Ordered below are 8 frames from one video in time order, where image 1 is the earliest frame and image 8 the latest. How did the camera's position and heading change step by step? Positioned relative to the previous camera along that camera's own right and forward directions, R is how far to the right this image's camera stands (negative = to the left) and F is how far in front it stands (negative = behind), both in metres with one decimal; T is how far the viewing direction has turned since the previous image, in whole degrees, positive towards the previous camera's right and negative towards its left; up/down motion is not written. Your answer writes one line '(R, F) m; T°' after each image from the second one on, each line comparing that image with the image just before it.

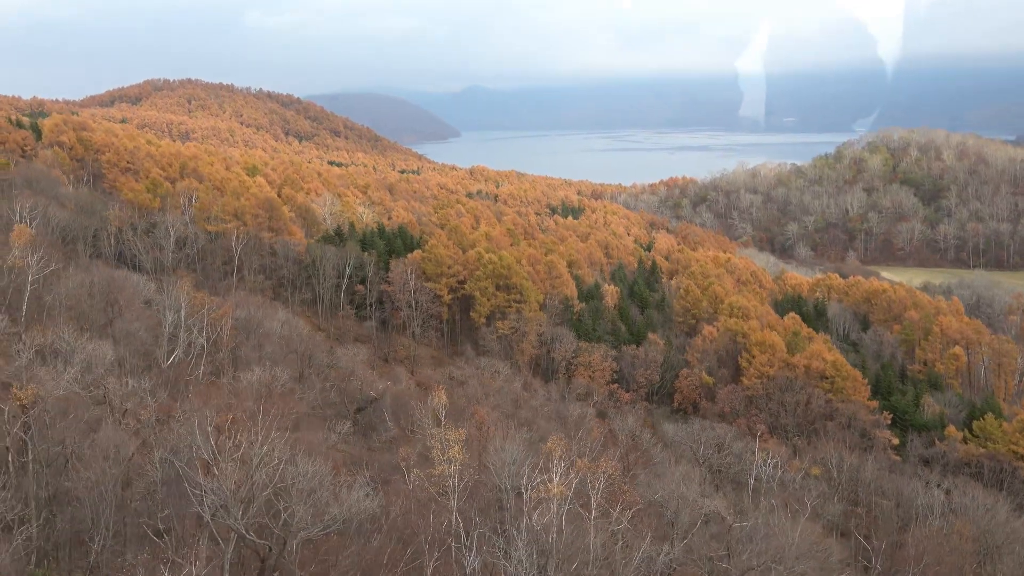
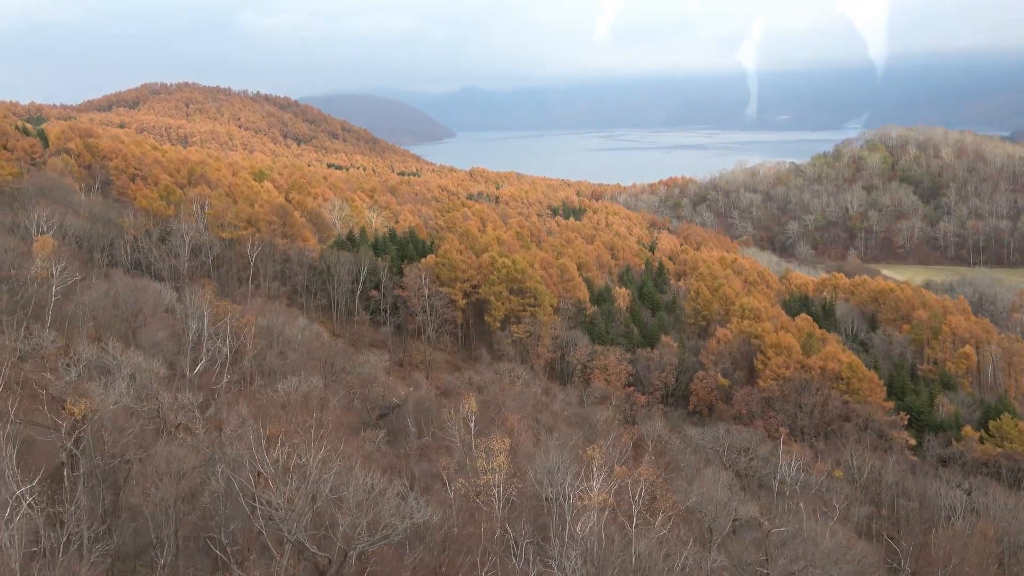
(-0.8, -0.2) m; 0°
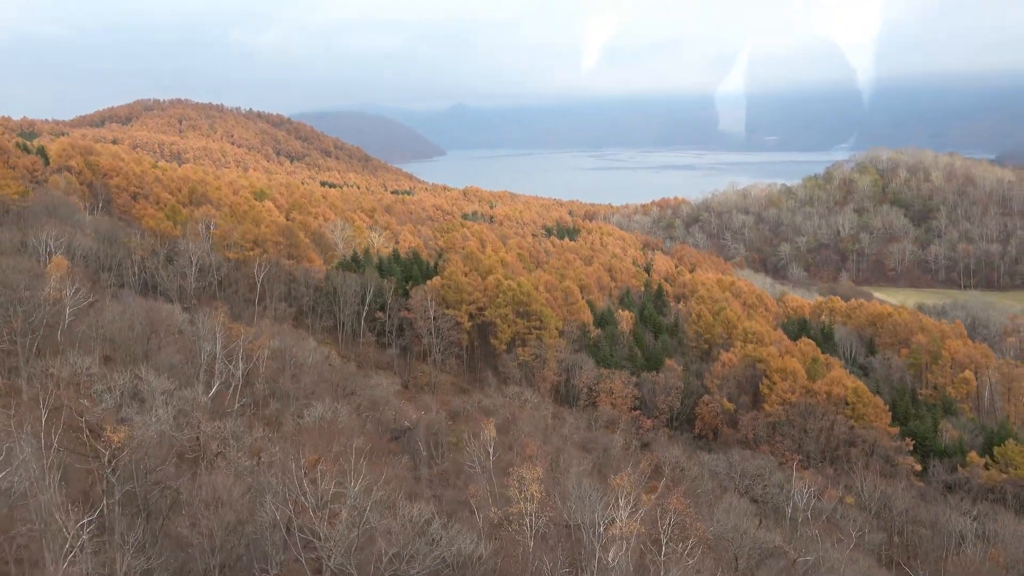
(-0.8, -0.2) m; +1°
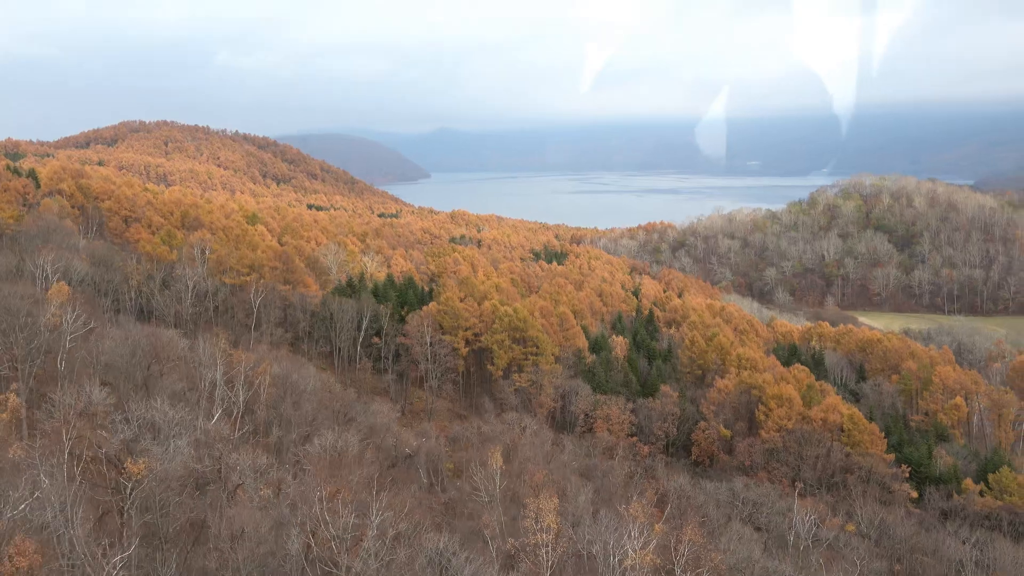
(-0.6, -0.1) m; +1°
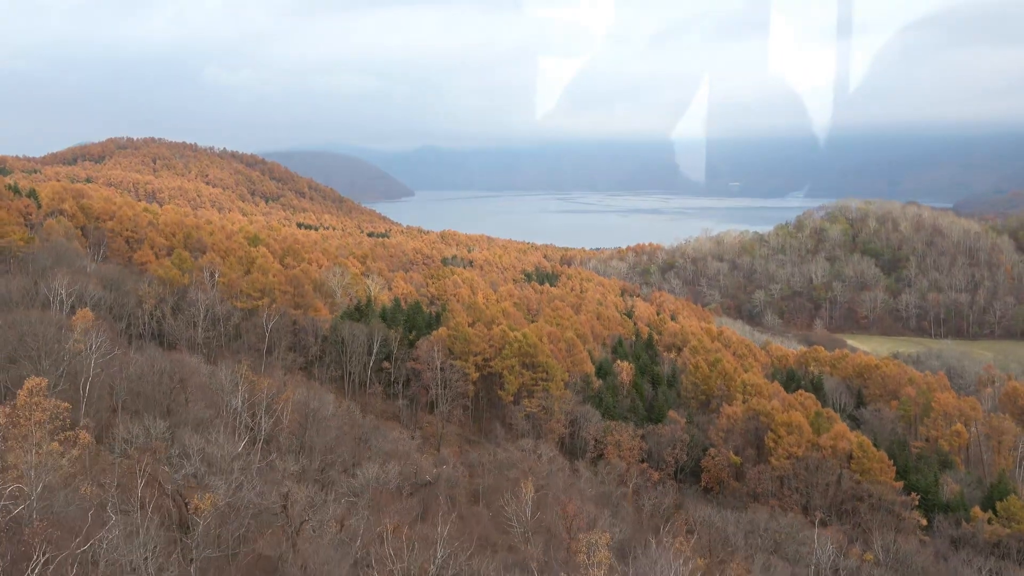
(-1.4, -0.3) m; +1°
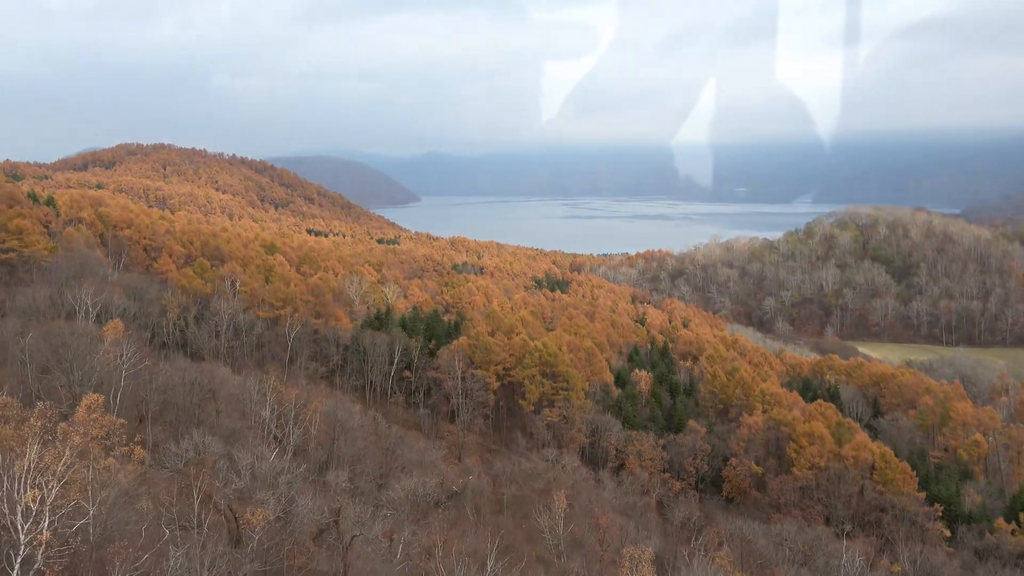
(-0.7, -0.2) m; 0°
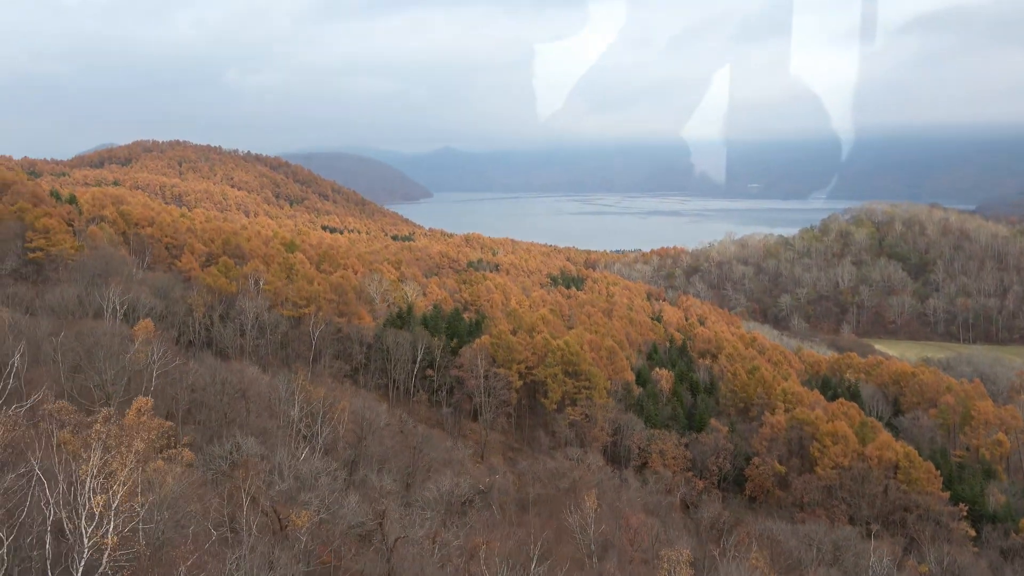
(-0.5, -0.1) m; -1°
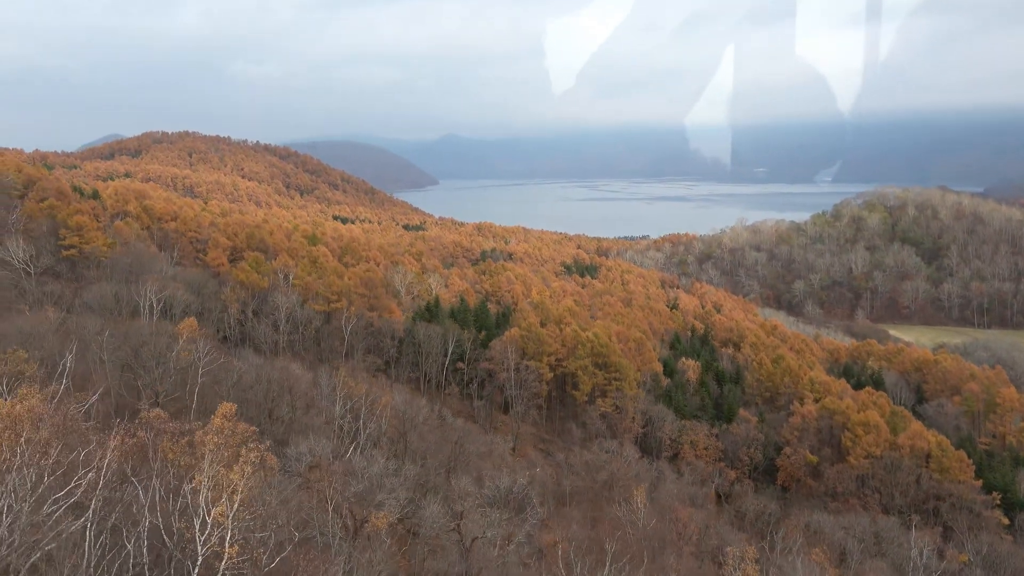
(-1.1, -0.2) m; 0°
